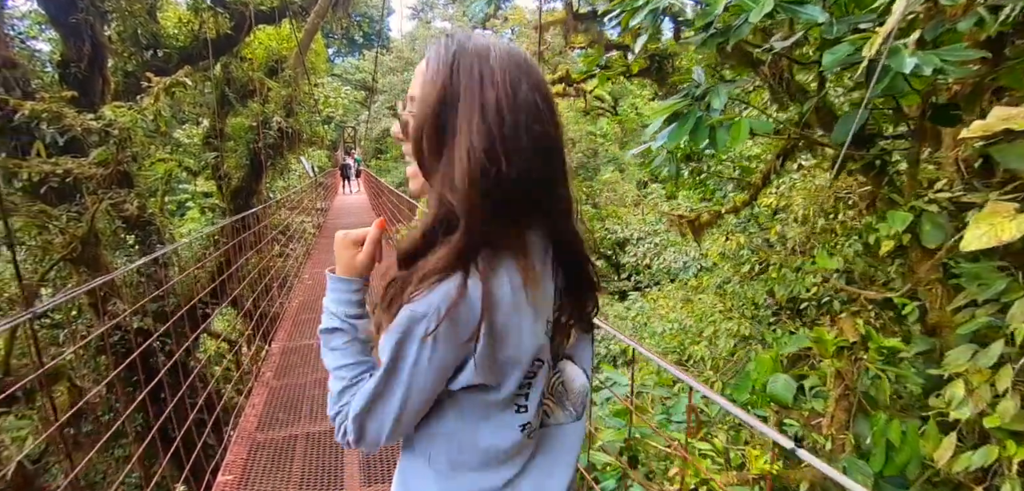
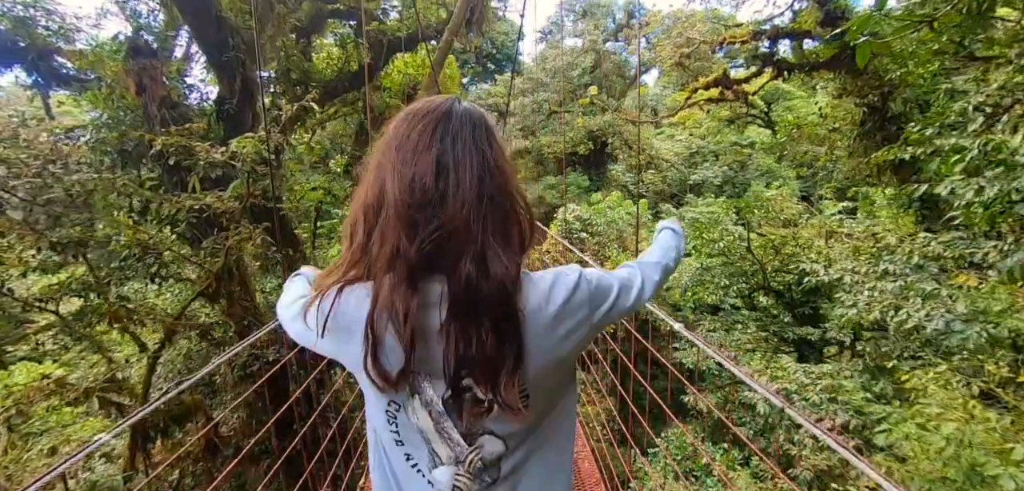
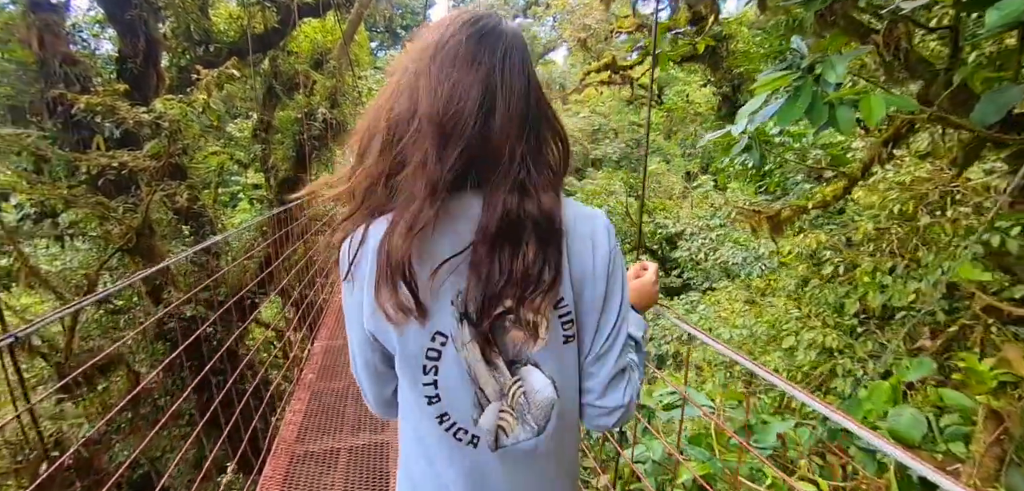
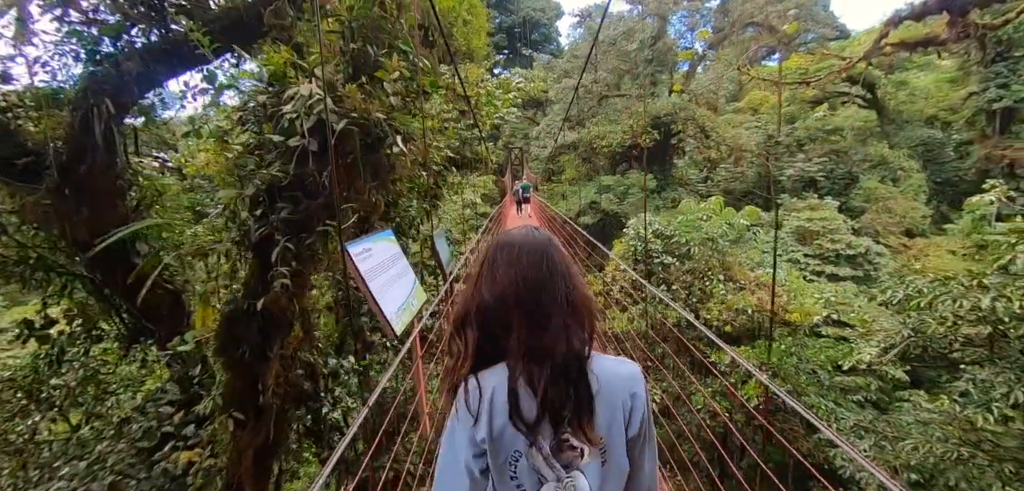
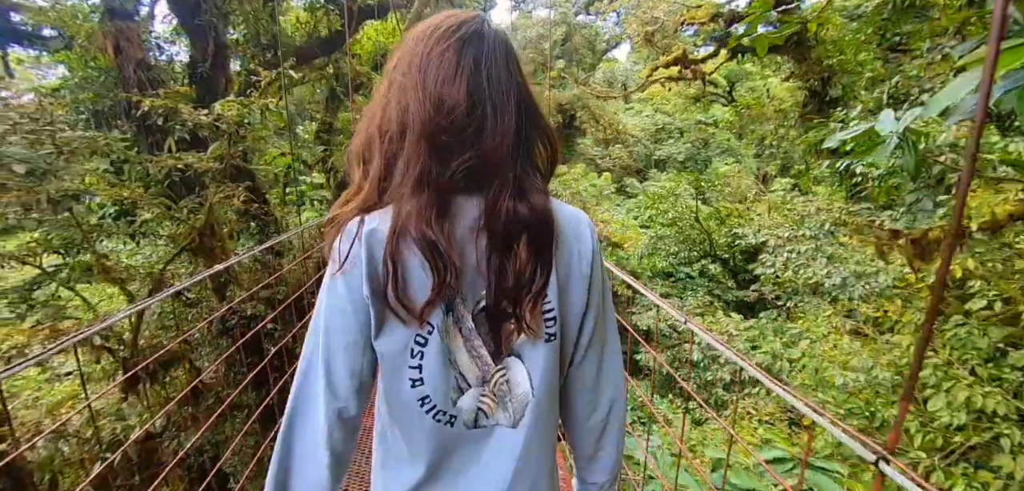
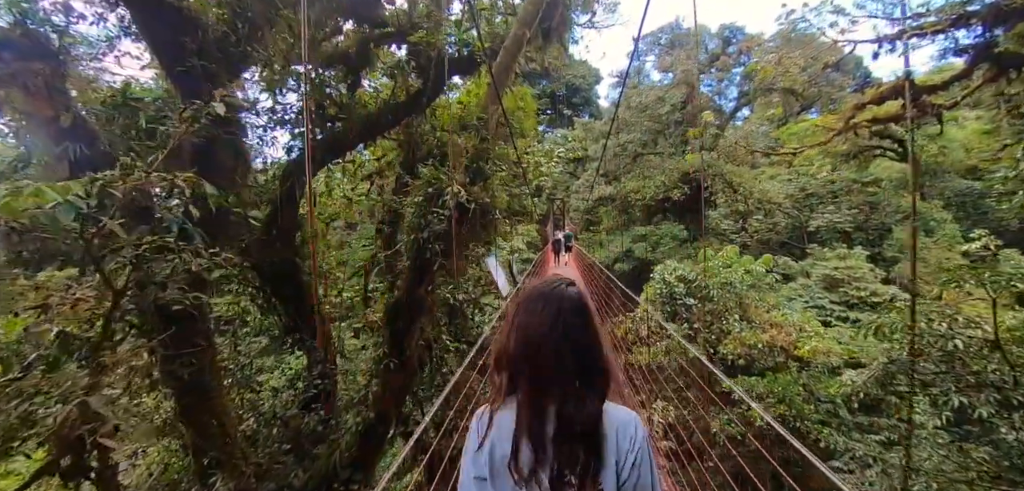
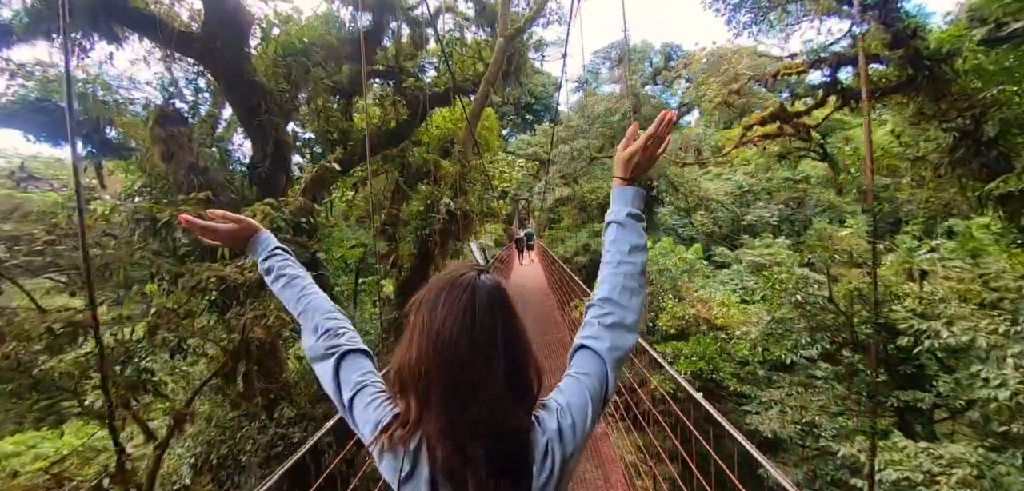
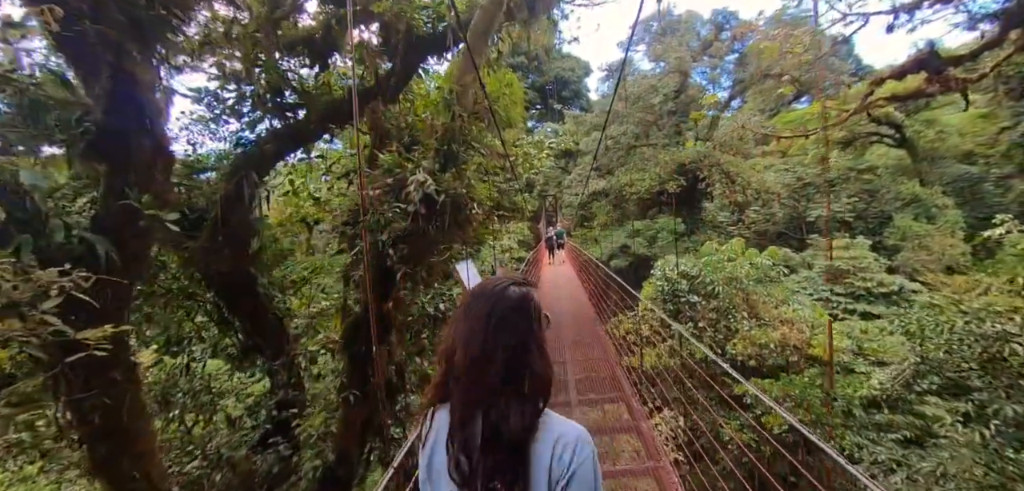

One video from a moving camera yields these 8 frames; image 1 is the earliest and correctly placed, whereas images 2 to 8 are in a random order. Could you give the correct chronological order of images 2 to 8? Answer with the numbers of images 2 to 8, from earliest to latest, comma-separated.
3, 5, 2, 7, 6, 8, 4
